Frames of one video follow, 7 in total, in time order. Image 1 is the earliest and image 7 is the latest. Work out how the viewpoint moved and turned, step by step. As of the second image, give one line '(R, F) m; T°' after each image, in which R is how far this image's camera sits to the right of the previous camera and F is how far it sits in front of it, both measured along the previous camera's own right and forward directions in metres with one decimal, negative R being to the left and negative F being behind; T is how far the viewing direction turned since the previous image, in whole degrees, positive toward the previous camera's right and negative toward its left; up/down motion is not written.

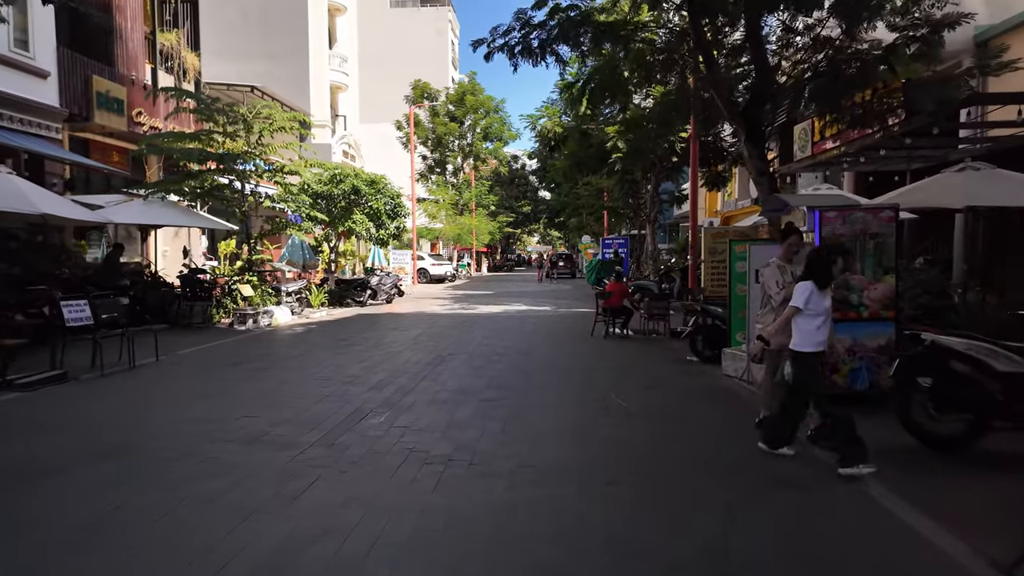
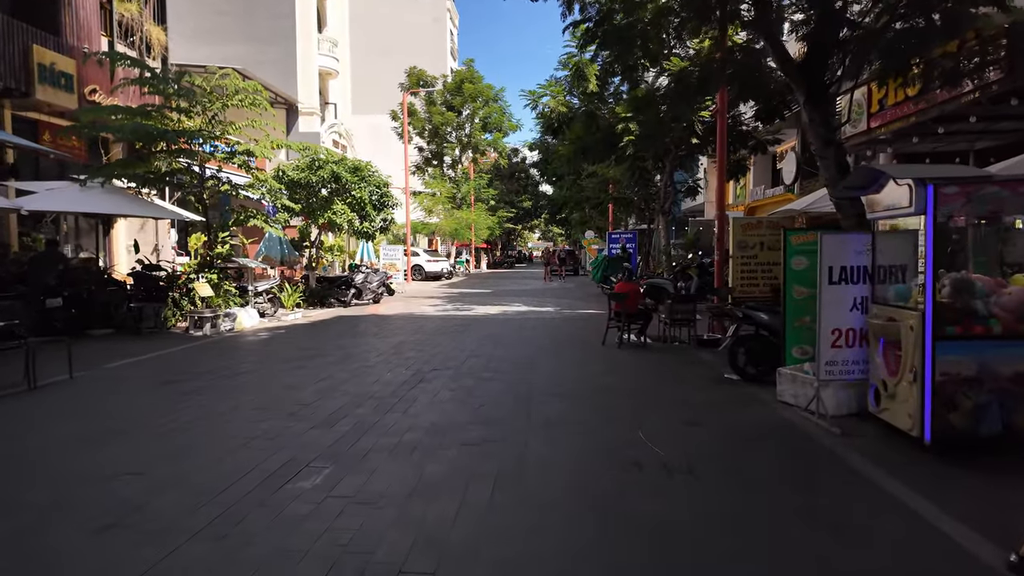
(+0.1, +1.9) m; 0°
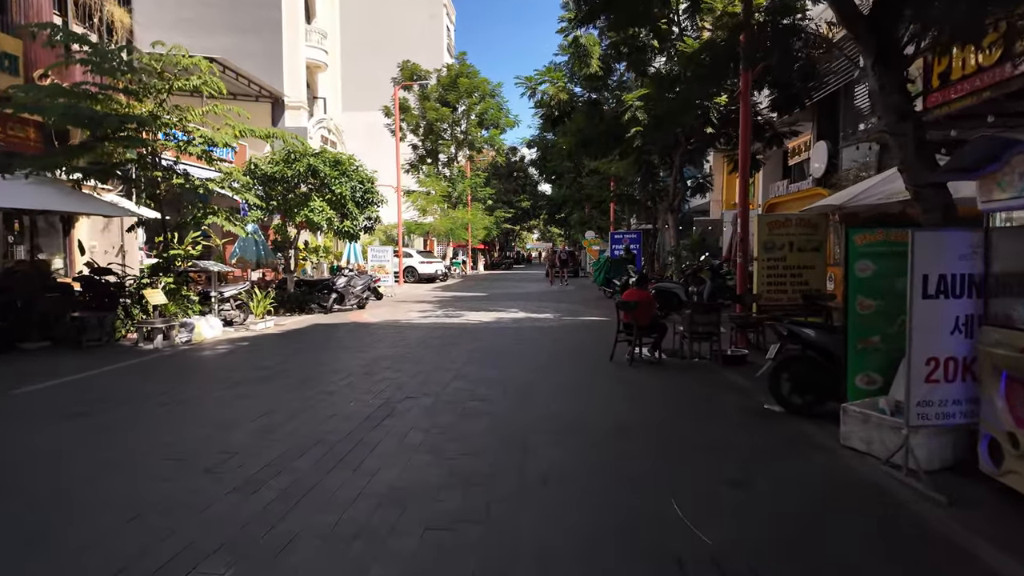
(+0.1, +1.5) m; 0°
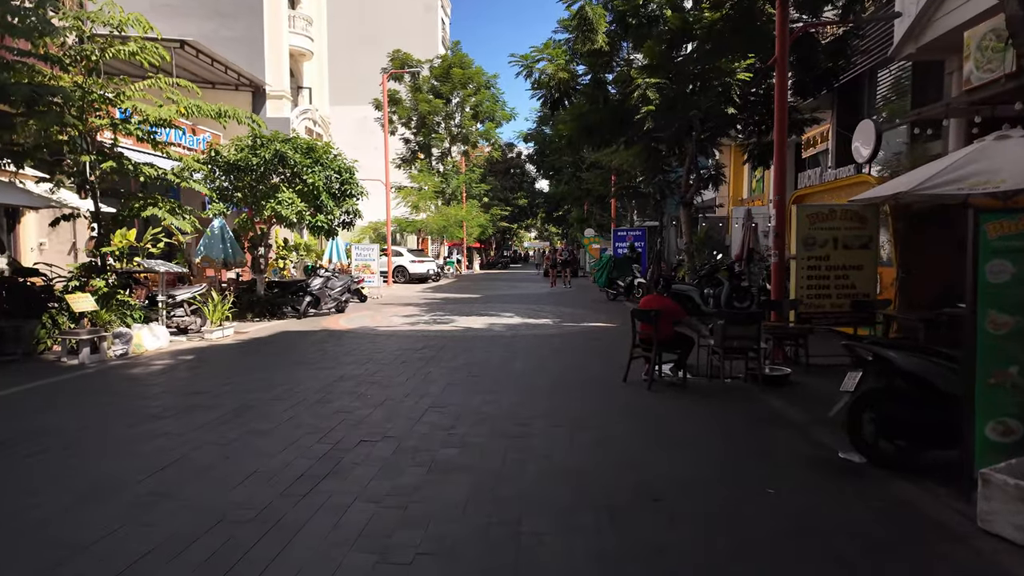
(+0.1, +1.7) m; 0°
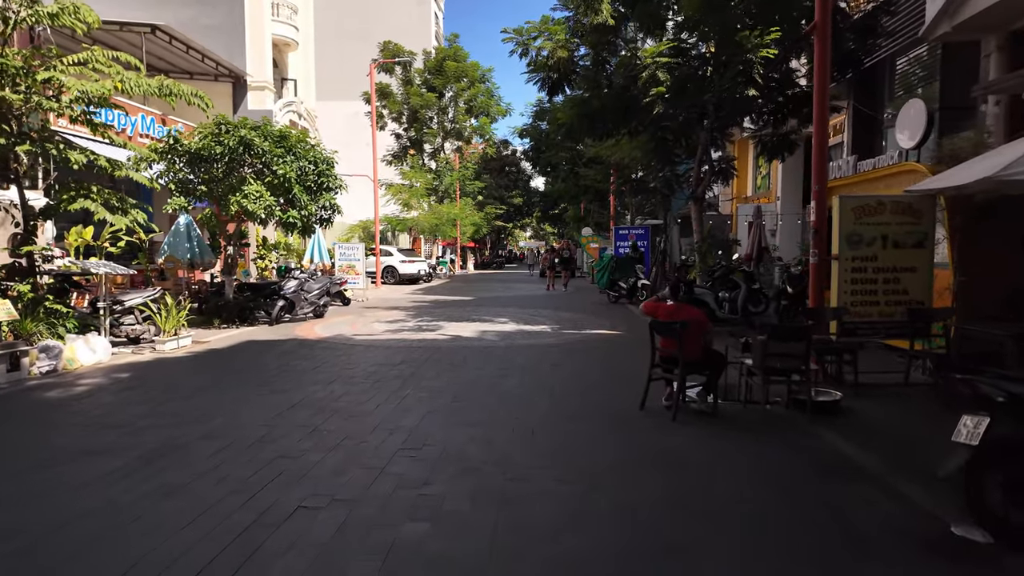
(0.0, +1.4) m; 0°
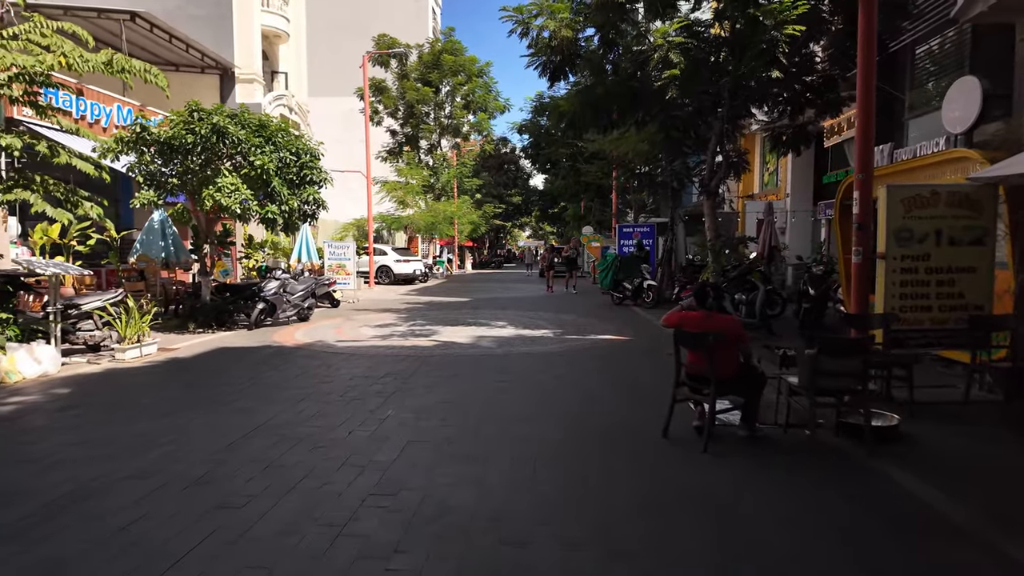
(0.0, +1.0) m; 0°
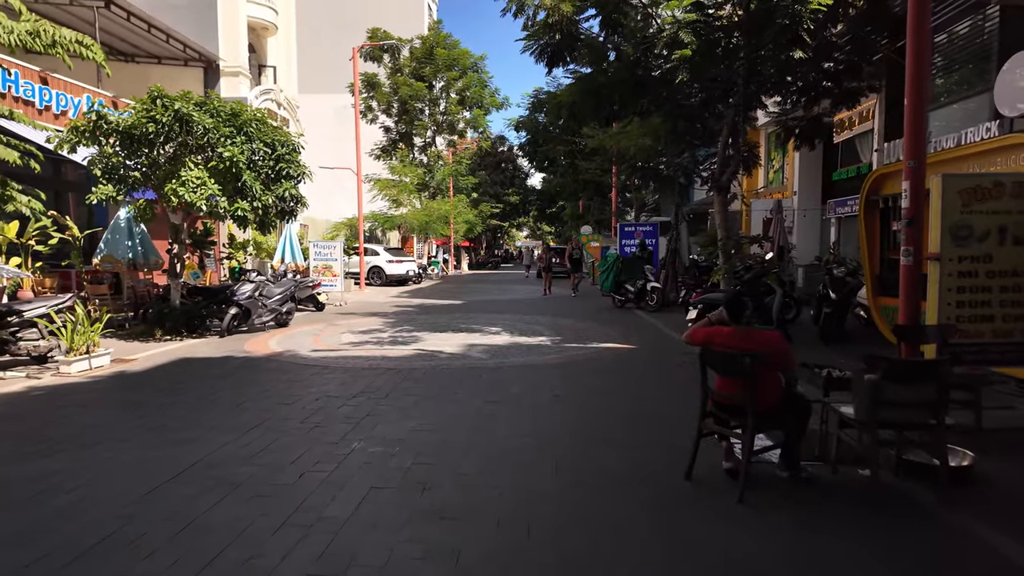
(+0.1, +1.0) m; 0°
